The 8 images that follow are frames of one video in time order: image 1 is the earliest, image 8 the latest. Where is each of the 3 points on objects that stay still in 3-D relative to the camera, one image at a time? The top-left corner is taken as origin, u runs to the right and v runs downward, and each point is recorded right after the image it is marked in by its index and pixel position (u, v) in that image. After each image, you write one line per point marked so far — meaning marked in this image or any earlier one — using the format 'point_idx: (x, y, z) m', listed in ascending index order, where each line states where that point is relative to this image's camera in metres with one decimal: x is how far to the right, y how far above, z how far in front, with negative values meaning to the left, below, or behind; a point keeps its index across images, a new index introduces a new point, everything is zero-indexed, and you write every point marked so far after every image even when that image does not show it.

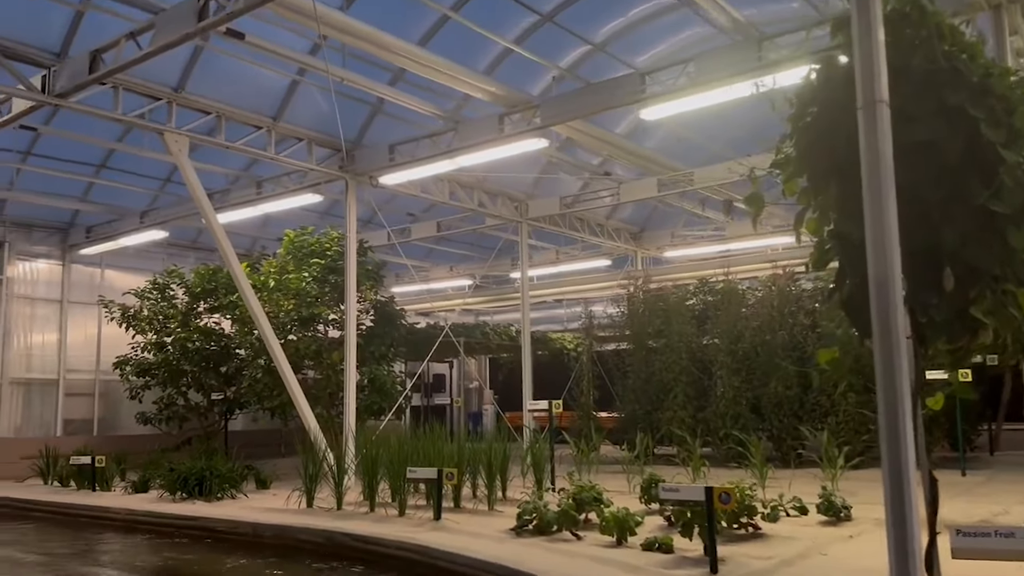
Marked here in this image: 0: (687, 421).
0: (+2.5, -1.9, +11.8) m
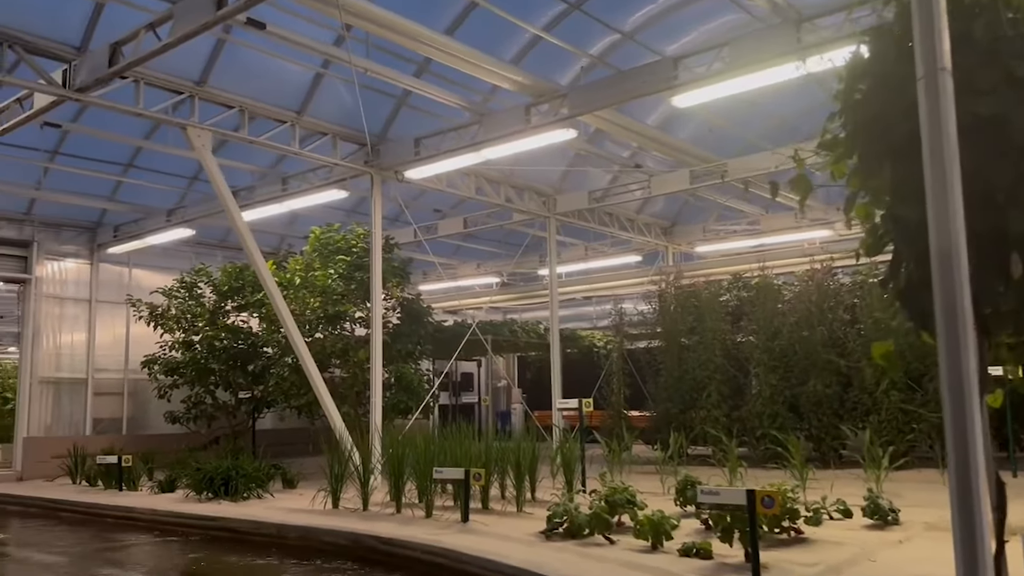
0: (+2.9, -1.8, +11.5) m
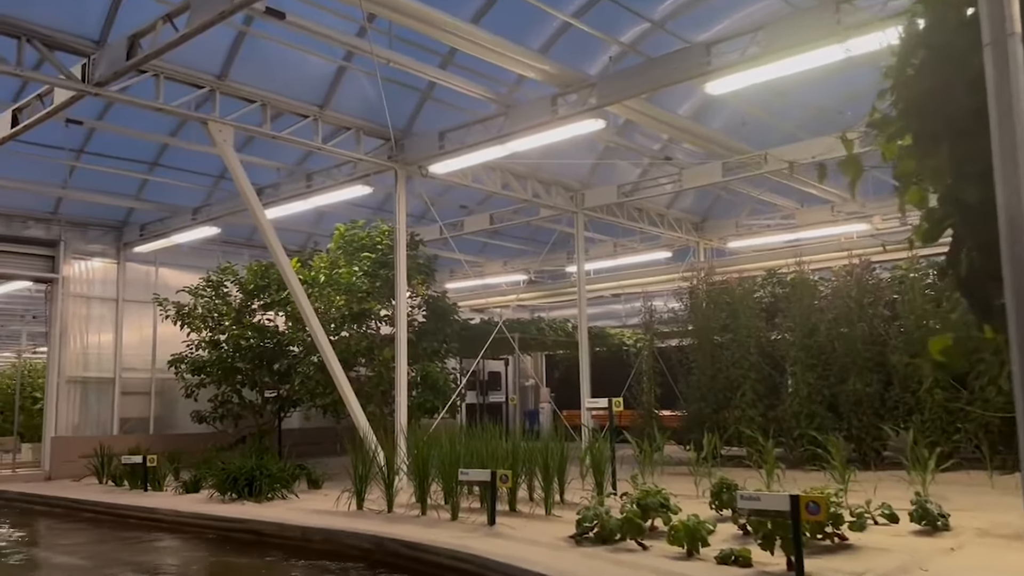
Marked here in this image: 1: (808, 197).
0: (+3.3, -1.8, +11.1) m
1: (+5.0, +1.5, +14.0) m
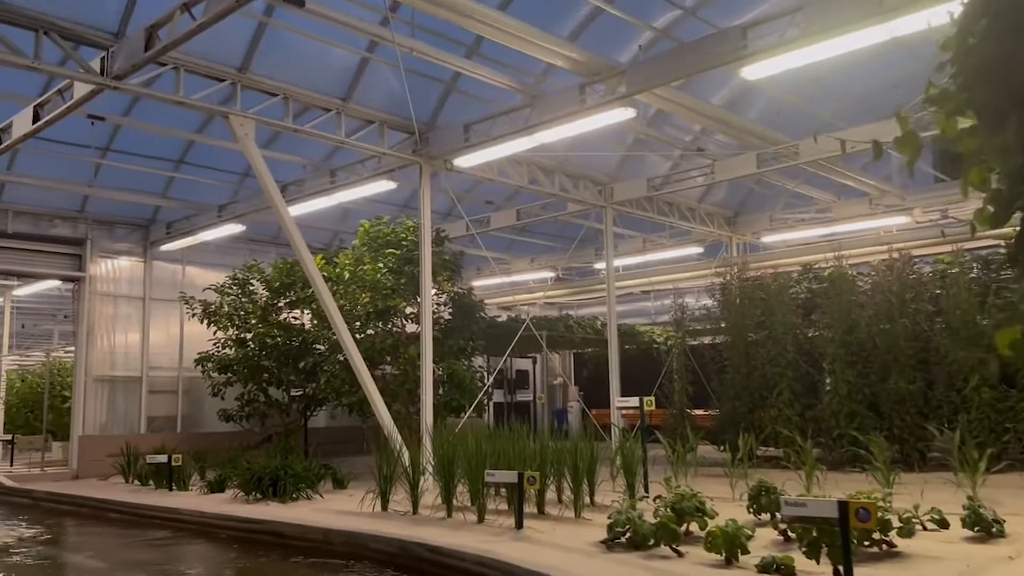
0: (+3.7, -1.7, +10.8) m
1: (+5.4, +1.6, +13.5) m
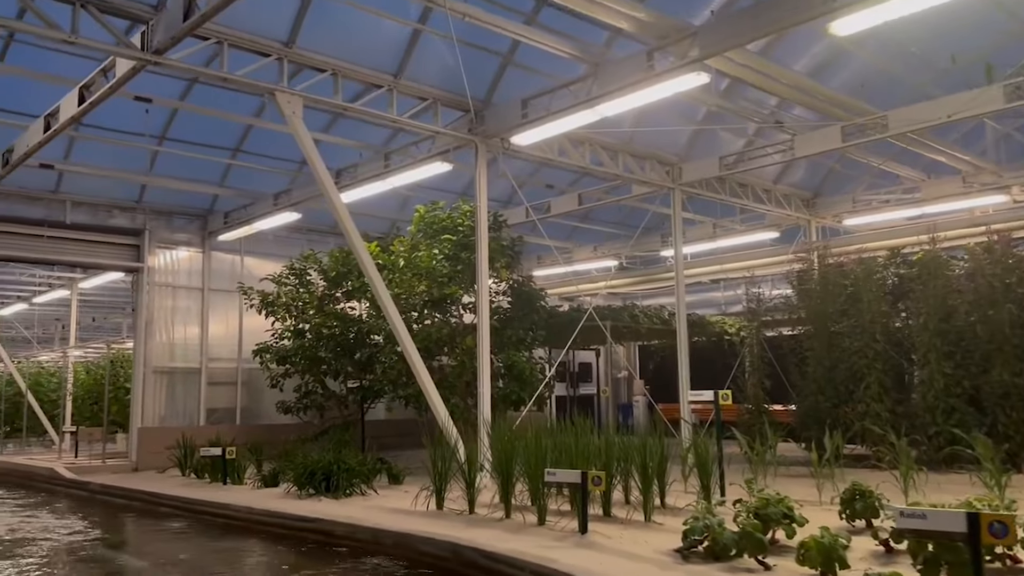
0: (+4.4, -1.5, +9.9) m
1: (+6.4, +1.8, +12.5) m
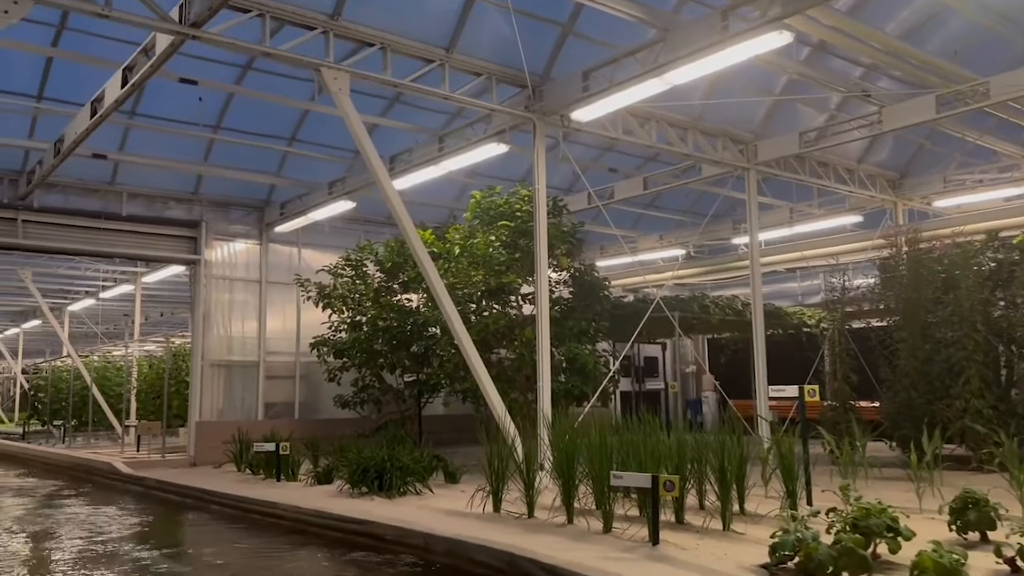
0: (+5.1, -1.4, +9.0) m
1: (+7.2, +2.0, +11.4) m
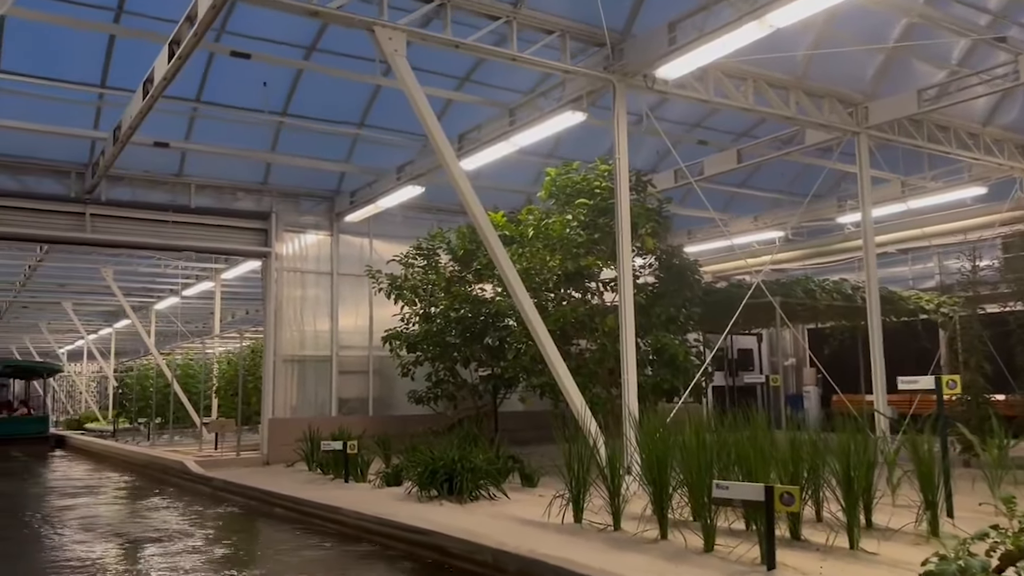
0: (+5.9, -1.1, +7.6) m
1: (+8.2, +2.3, +9.8) m
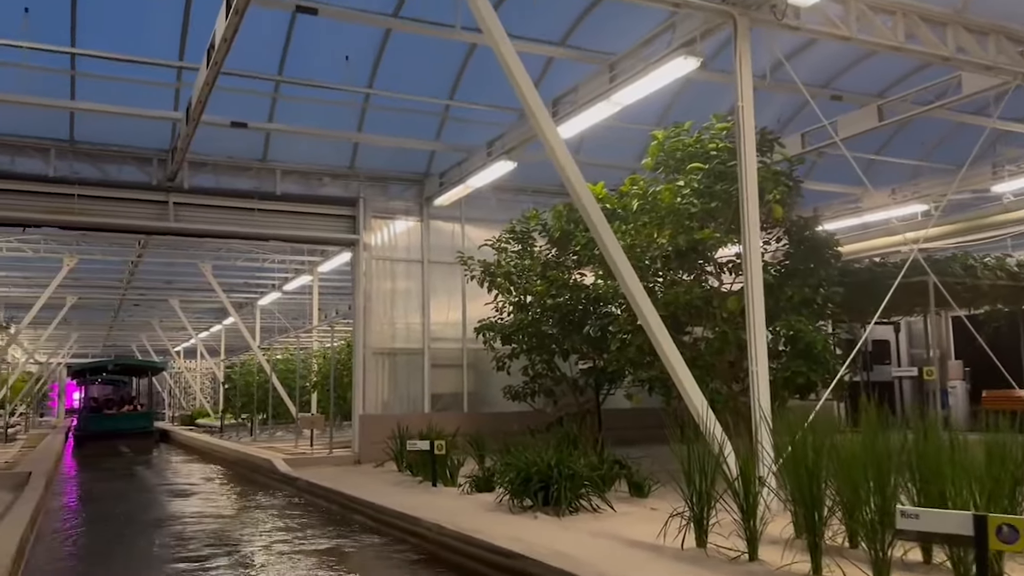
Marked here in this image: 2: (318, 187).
0: (+6.6, -0.8, +5.7) m
1: (+9.1, +2.6, +7.6) m
2: (-3.0, +1.5, +12.7) m
